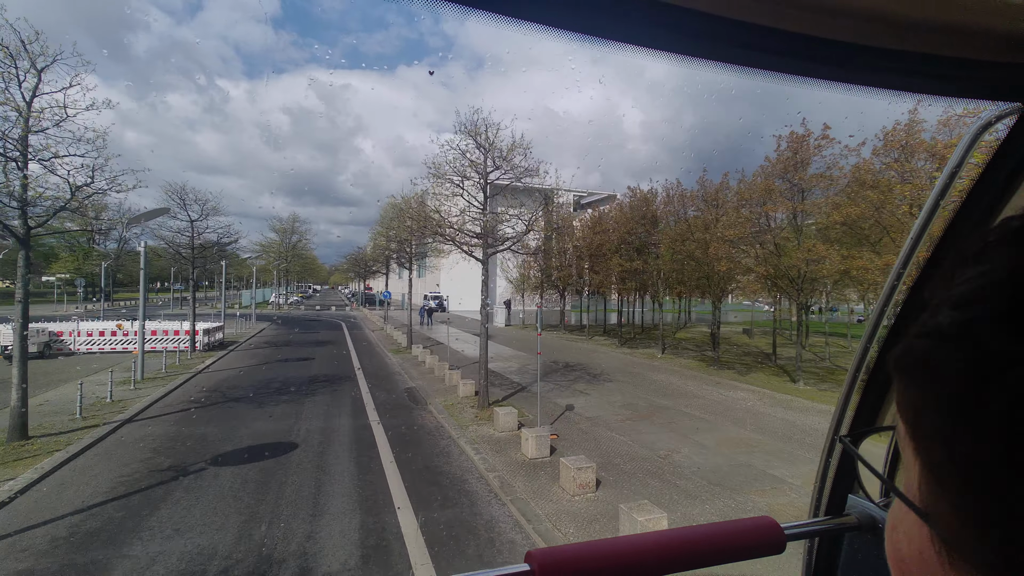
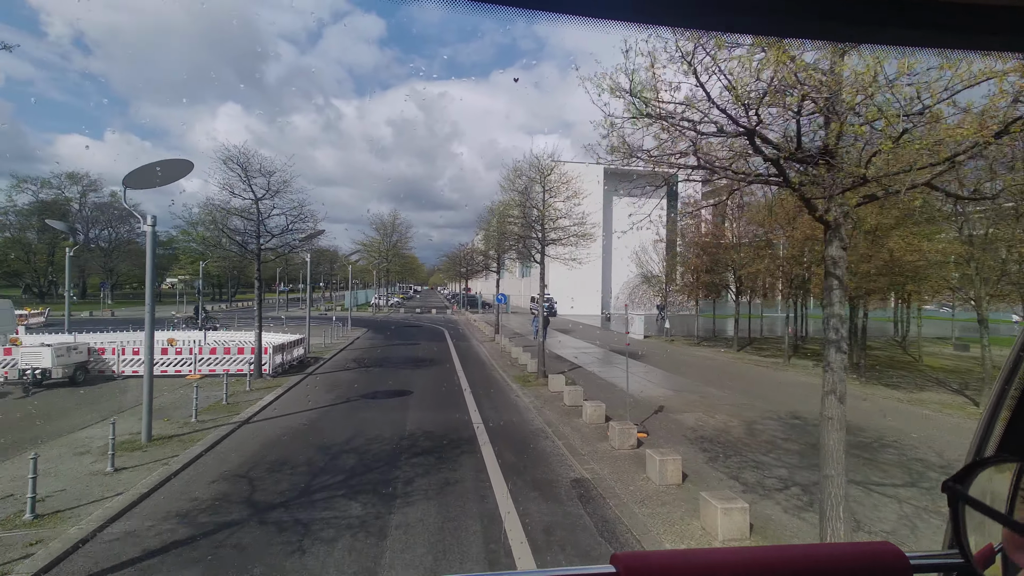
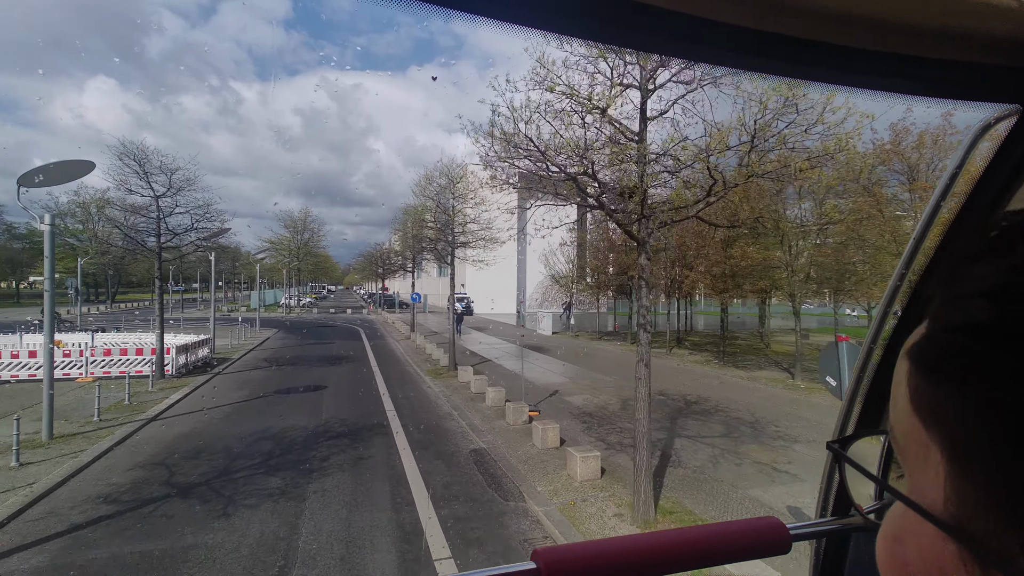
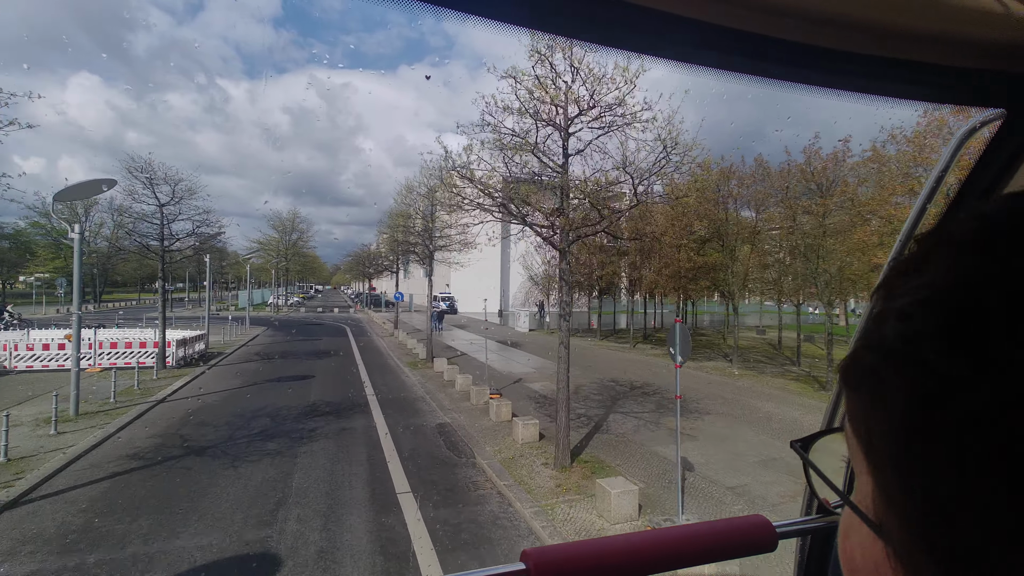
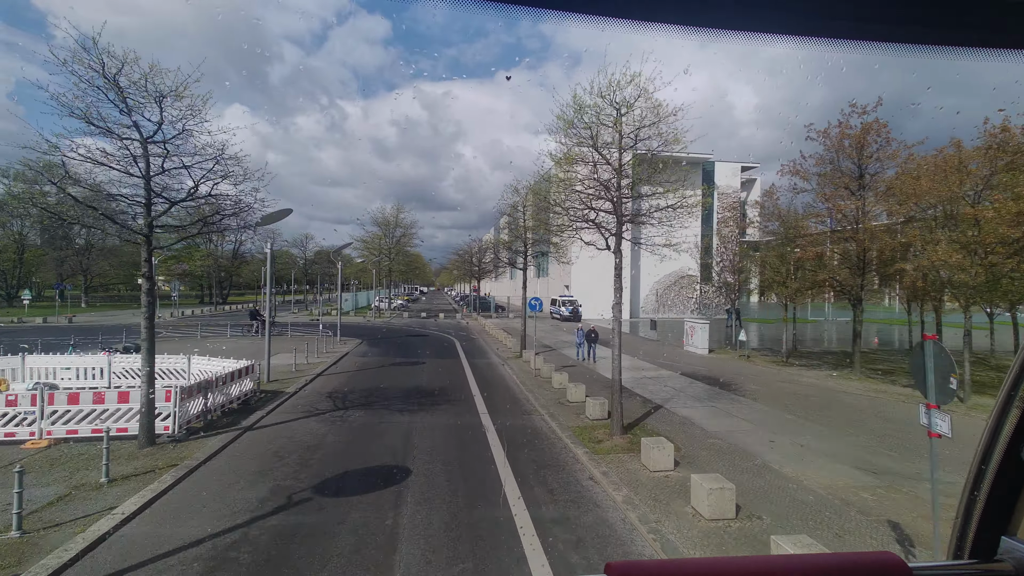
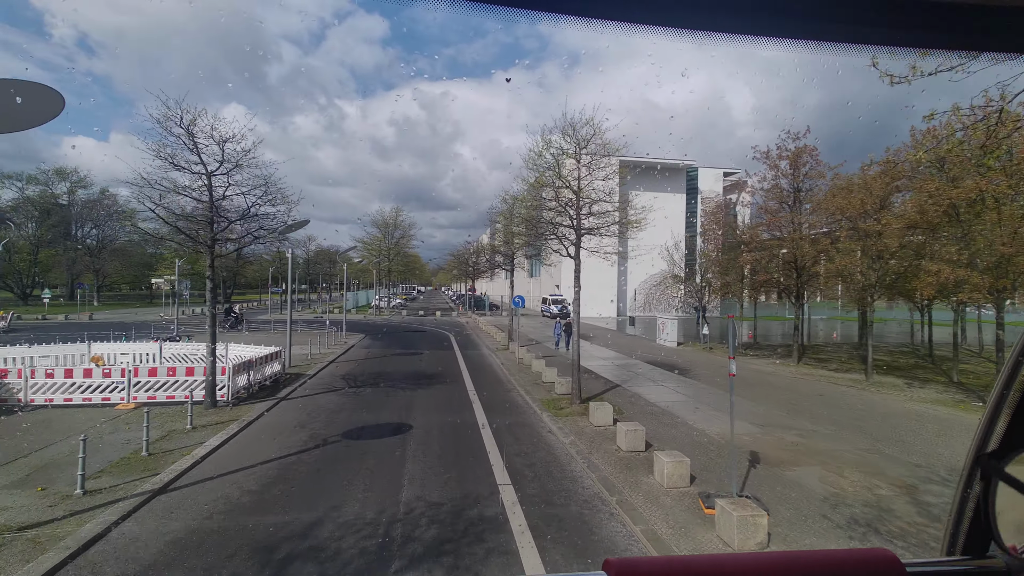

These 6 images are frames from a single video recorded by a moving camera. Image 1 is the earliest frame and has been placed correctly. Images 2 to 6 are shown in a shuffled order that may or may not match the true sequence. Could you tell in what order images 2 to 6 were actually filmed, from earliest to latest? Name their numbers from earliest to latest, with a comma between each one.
4, 3, 2, 6, 5
